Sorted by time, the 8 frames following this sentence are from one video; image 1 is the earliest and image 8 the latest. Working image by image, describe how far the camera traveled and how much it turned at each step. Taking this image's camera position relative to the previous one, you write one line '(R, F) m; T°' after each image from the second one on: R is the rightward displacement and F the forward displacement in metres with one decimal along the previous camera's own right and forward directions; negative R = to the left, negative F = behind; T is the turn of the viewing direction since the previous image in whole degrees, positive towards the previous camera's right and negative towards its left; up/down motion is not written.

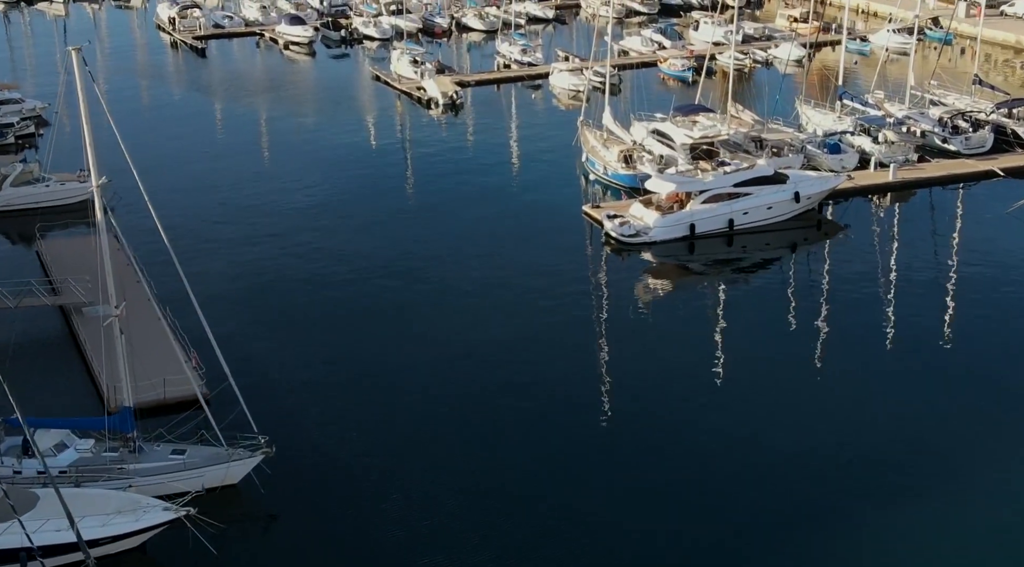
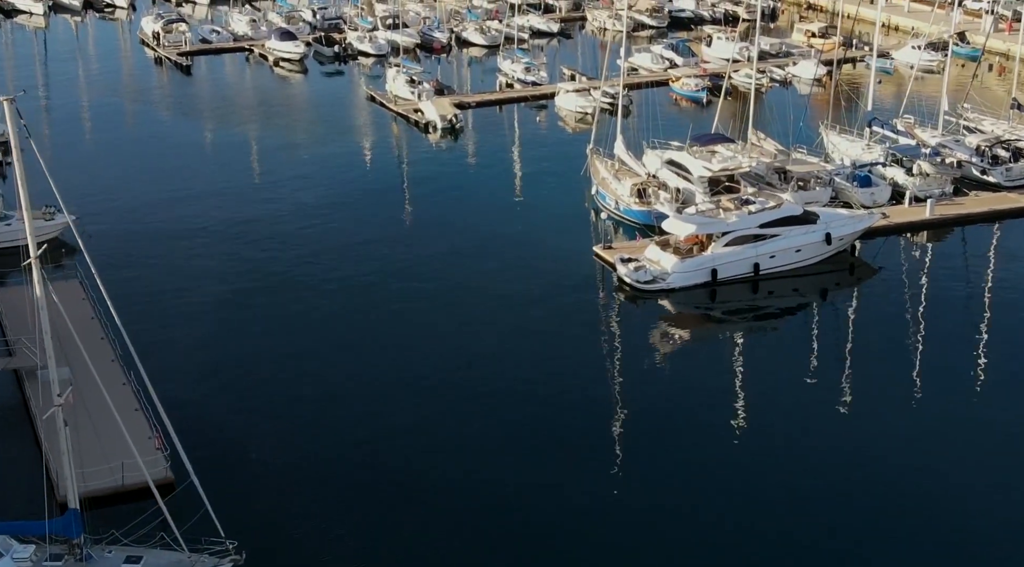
(-0.1, +3.4) m; 0°
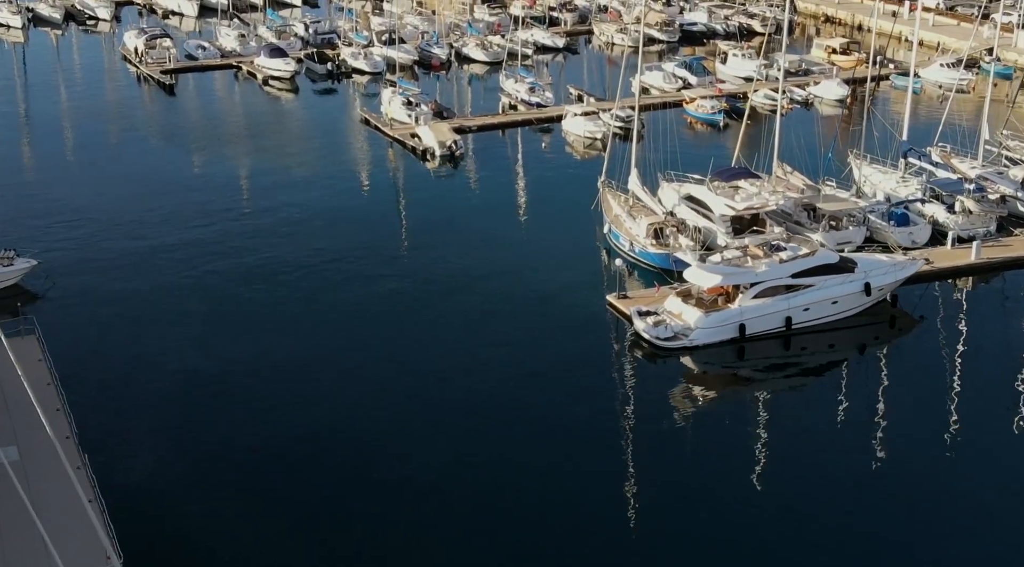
(-0.1, +3.5) m; 0°
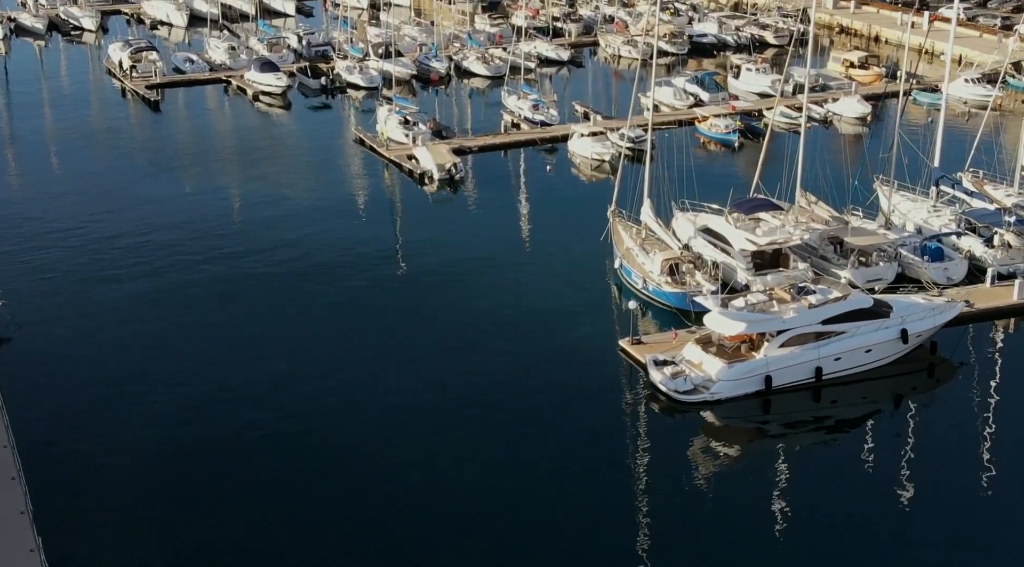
(-0.1, +2.7) m; 0°
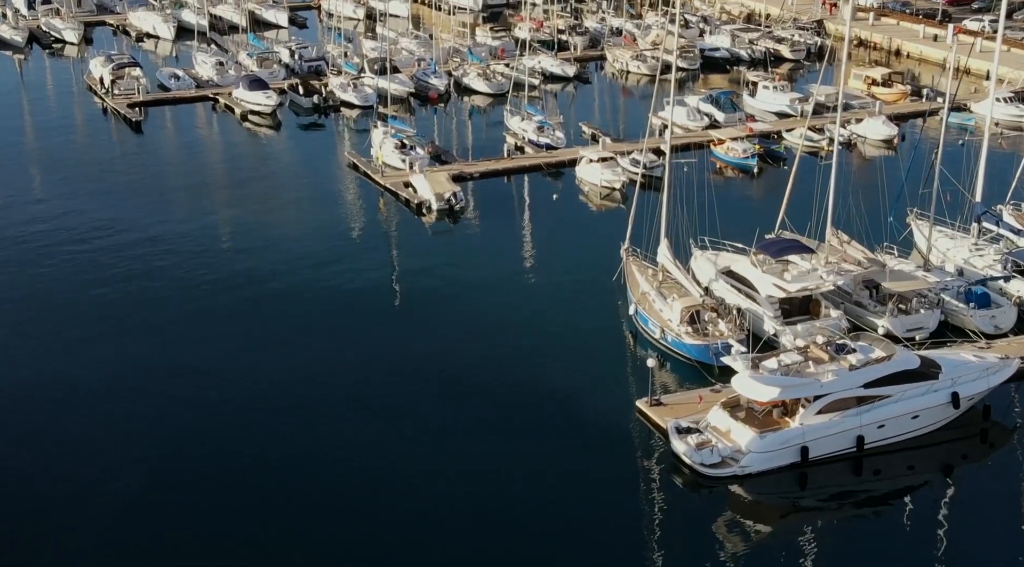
(-0.1, +3.0) m; 0°
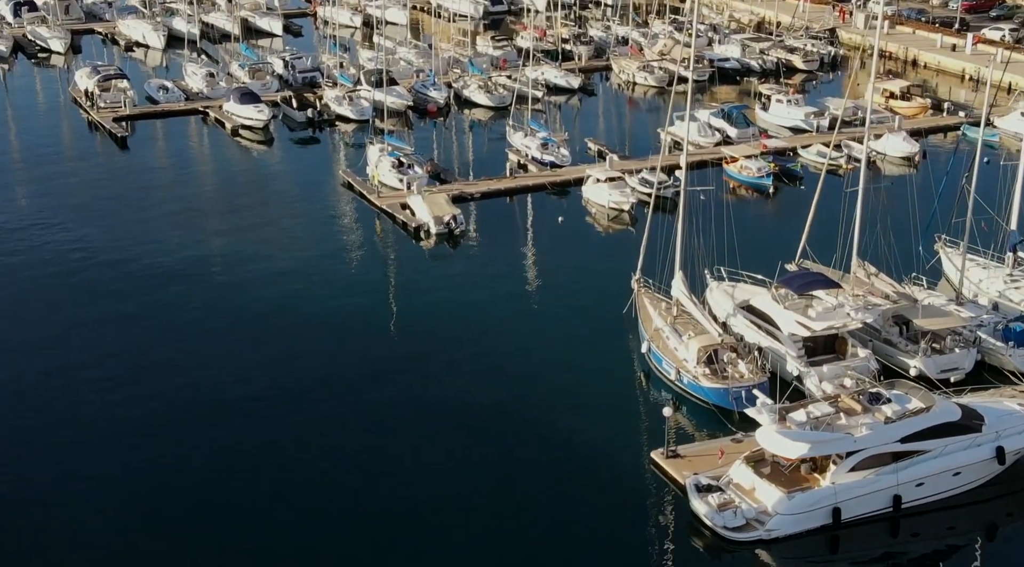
(-0.1, +2.2) m; 0°
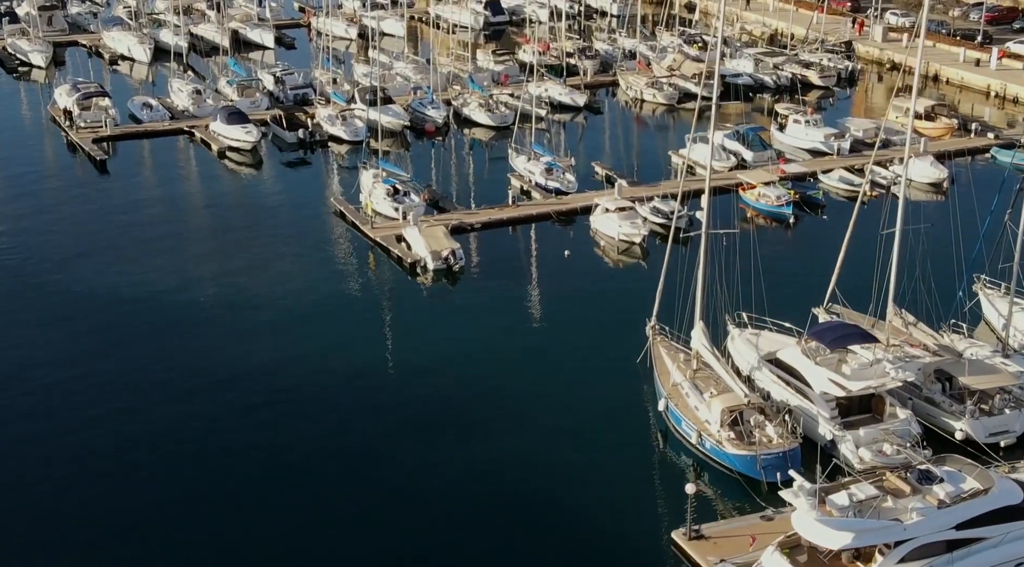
(-0.1, +2.7) m; 0°
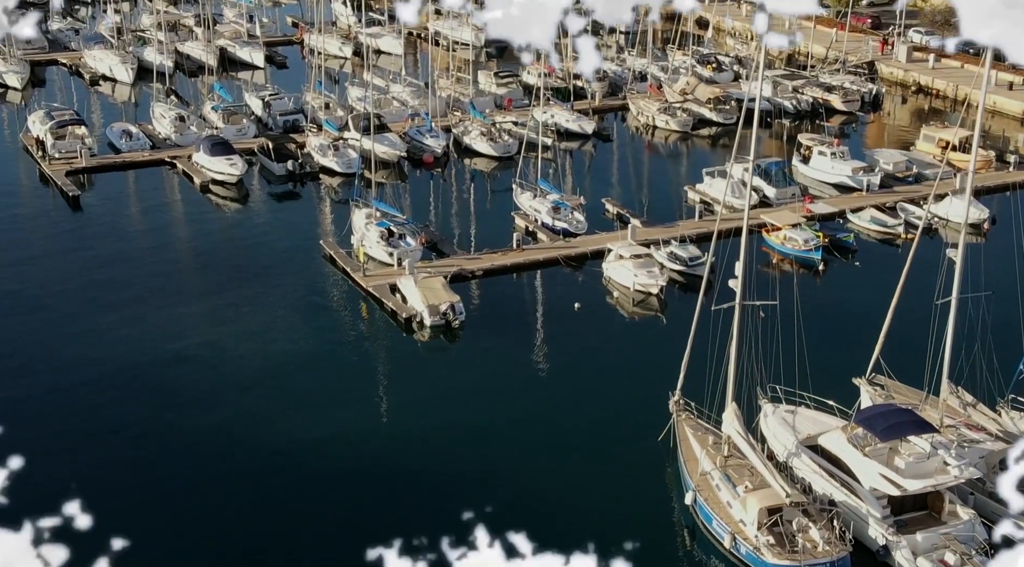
(-0.2, +3.2) m; 0°
